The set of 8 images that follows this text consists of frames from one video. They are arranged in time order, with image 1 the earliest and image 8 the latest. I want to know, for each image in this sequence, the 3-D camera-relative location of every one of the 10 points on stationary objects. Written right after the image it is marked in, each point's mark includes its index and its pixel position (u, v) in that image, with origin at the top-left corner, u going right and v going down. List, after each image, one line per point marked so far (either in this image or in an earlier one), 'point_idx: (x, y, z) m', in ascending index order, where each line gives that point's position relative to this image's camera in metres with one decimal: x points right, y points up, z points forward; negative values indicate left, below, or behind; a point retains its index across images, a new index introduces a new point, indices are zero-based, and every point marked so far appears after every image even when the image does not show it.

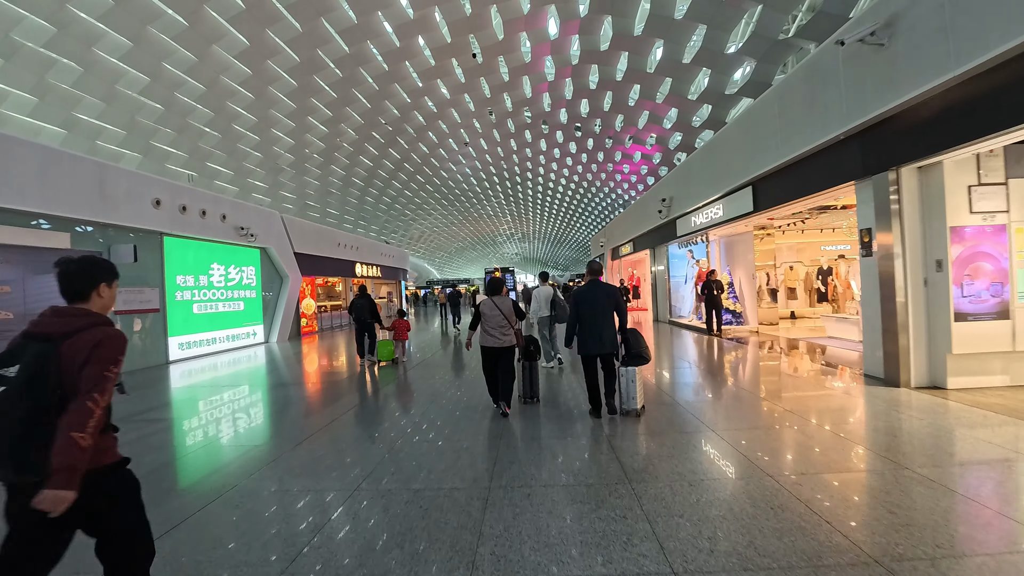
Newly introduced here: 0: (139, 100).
0: (-11.5, +5.8, +15.0) m
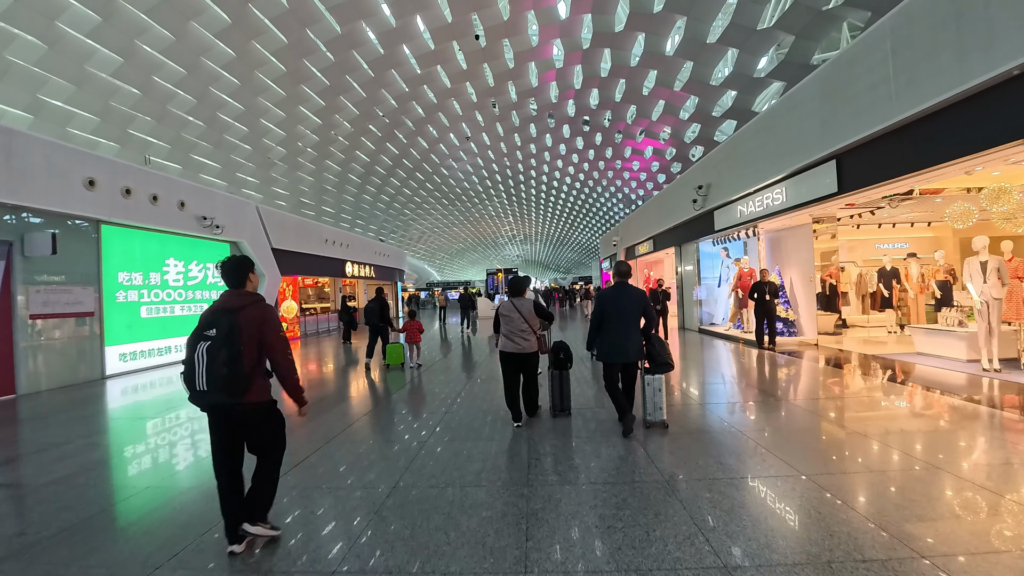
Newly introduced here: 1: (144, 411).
0: (-11.4, +5.8, +13.8) m
1: (-5.5, -1.9, +7.2) m
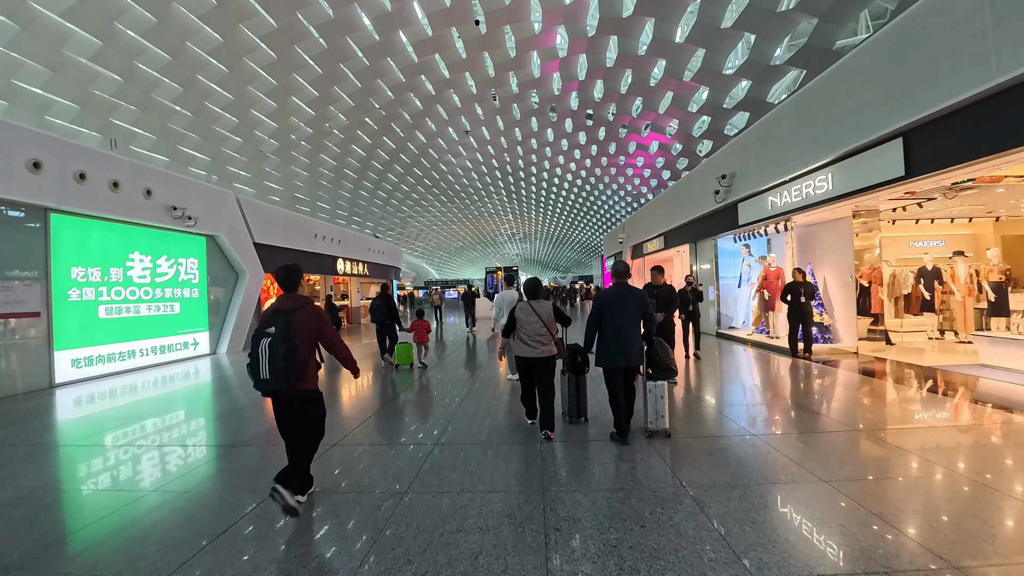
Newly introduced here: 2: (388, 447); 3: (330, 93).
0: (-11.3, +5.9, +13.0) m
1: (-5.5, -1.8, +6.5) m
2: (-1.4, -1.7, +5.3) m
3: (-6.7, +7.2, +17.9) m
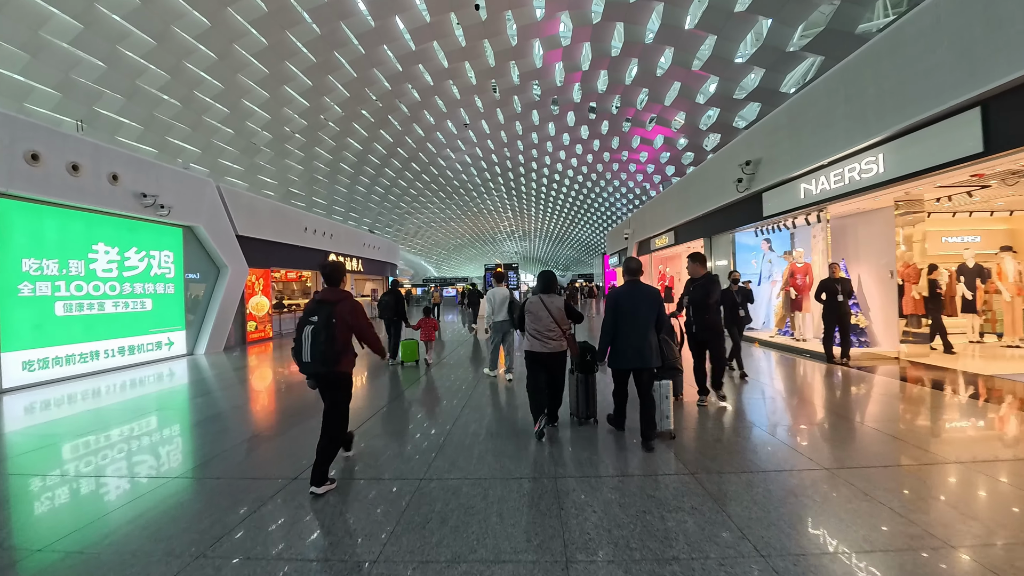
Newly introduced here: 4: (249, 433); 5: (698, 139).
0: (-11.3, +6.0, +12.4) m
1: (-5.5, -1.8, +5.9) m
2: (-1.3, -1.7, +4.7) m
3: (-6.7, +7.3, +17.3) m
4: (-3.6, -2.0, +6.7) m
5: (+6.6, +5.3, +17.3) m
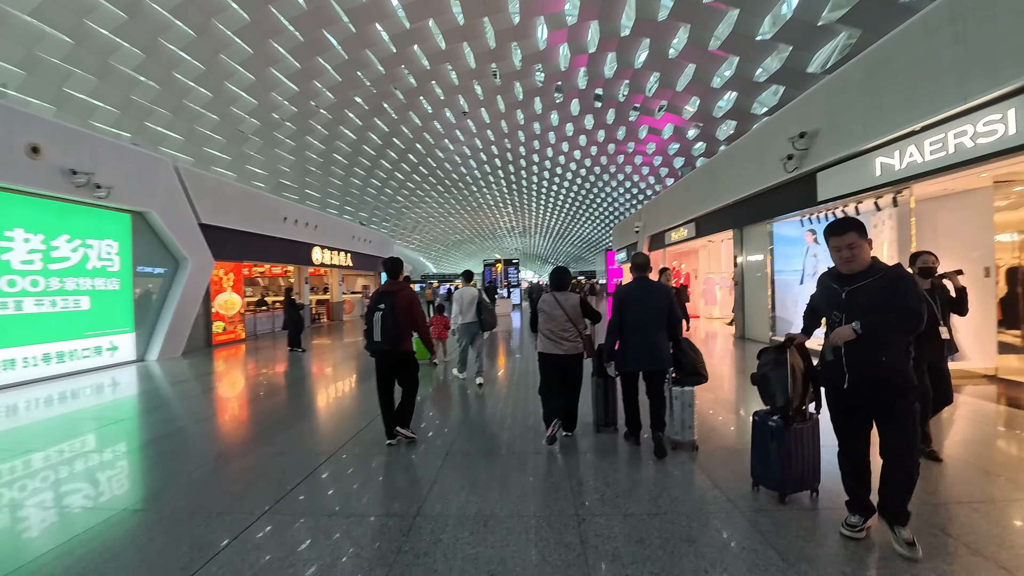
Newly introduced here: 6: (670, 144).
0: (-11.2, +6.2, +11.4) m
1: (-5.5, -1.7, +4.9) m
2: (-1.3, -1.7, +3.7) m
3: (-6.7, +7.5, +16.2) m
4: (-3.6, -1.9, +5.7) m
5: (+6.7, +5.4, +16.3) m
6: (+6.5, +5.9, +19.8) m
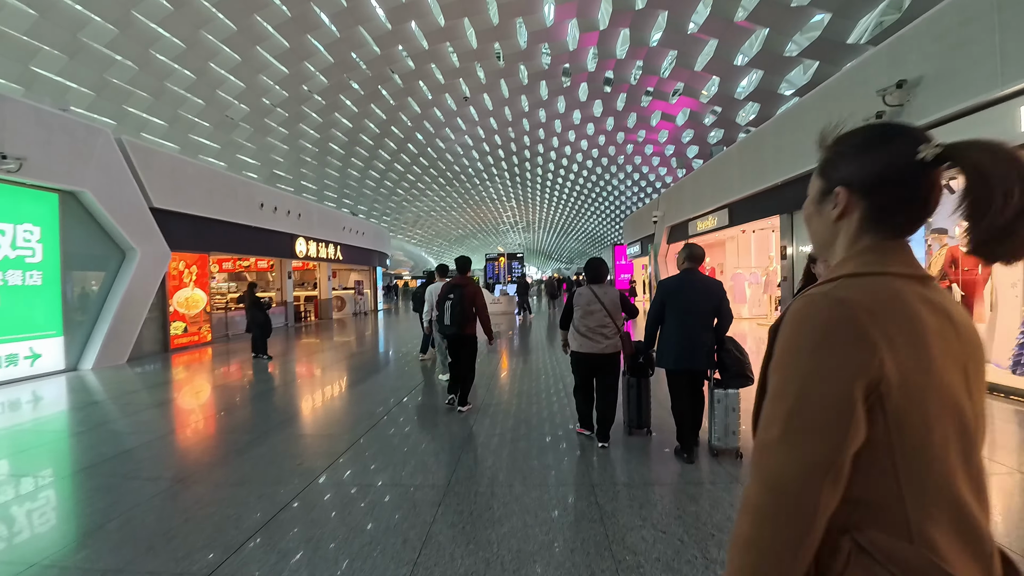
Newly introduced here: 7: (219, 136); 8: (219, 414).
0: (-11.1, +6.3, +10.3) m
1: (-5.4, -1.7, +3.9) m
2: (-1.3, -1.7, +2.7) m
3: (-6.5, +7.6, +15.1) m
4: (-3.5, -1.9, +4.7) m
5: (+6.8, +5.5, +15.1) m
6: (+6.6, +6.0, +18.6) m
7: (-10.9, +5.7, +17.9) m
8: (-3.9, -1.7, +6.5) m
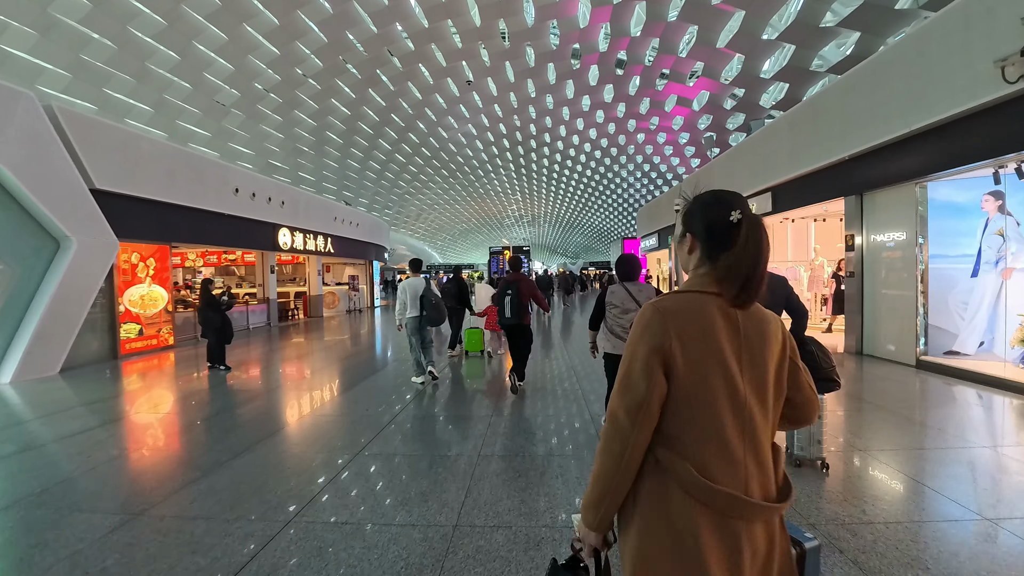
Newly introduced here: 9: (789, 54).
0: (-11.0, +6.4, +9.4) m
1: (-5.3, -1.7, +3.0) m
2: (-1.2, -1.7, +1.8) m
3: (-6.3, +7.8, +14.1) m
4: (-3.5, -1.9, +3.7) m
5: (+7.0, +5.6, +14.0) m
6: (+6.8, +6.2, +17.5) m
7: (-10.7, +5.9, +17.0) m
8: (-3.8, -1.7, +5.6) m
9: (+6.7, +5.6, +11.7) m
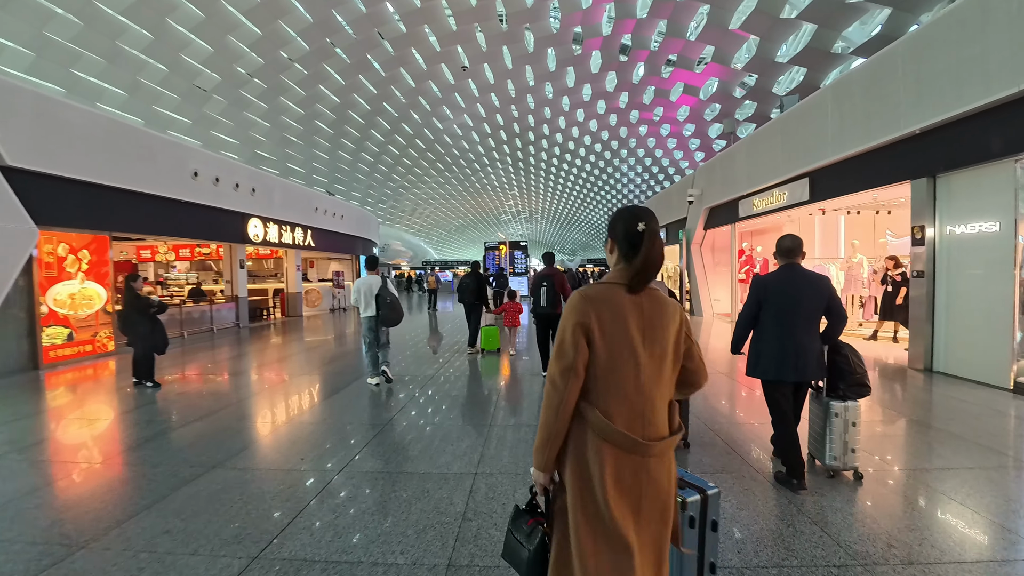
0: (-11.0, +6.5, +8.4) m
1: (-5.4, -1.6, +2.1) m
2: (-1.3, -1.7, +0.9) m
3: (-6.4, +7.9, +13.2) m
4: (-3.5, -1.8, +2.9) m
5: (+6.9, +5.6, +13.2) m
6: (+6.8, +6.2, +16.7) m
7: (-10.8, +6.0, +16.0) m
8: (-3.9, -1.7, +4.7) m
9: (+6.6, +5.6, +10.8) m
